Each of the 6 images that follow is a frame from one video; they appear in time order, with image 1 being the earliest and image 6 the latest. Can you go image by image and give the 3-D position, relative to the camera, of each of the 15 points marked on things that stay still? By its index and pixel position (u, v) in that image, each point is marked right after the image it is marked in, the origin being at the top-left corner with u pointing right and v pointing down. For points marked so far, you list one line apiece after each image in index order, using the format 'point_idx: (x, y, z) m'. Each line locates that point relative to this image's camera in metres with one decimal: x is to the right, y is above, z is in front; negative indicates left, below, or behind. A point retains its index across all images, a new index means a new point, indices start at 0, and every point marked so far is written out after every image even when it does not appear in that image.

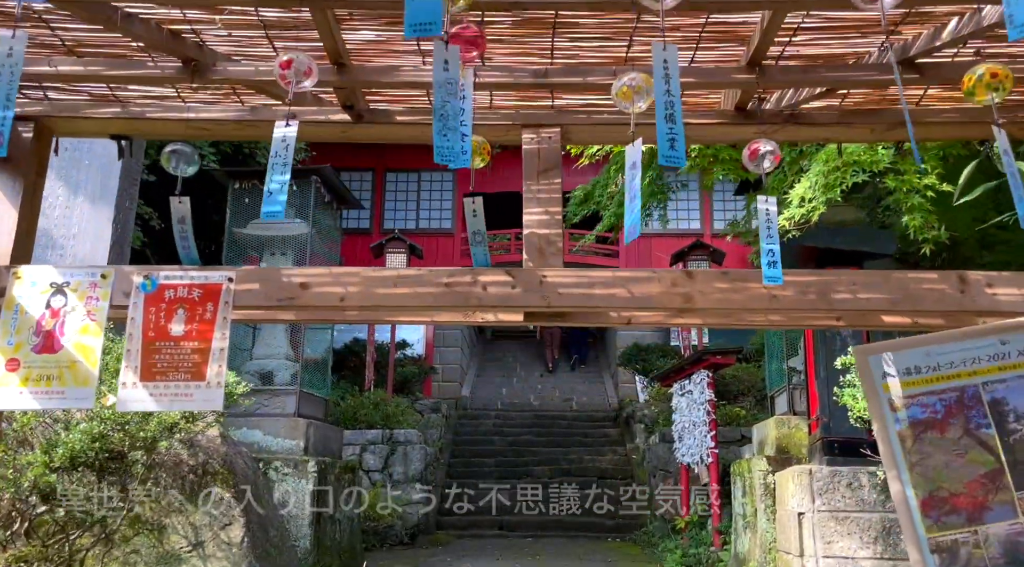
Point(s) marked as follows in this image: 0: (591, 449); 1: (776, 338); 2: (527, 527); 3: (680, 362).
0: (+1.2, -2.5, +12.7) m
1: (+1.9, -0.4, +6.2) m
2: (+0.2, -3.0, +10.5) m
3: (+1.7, -0.8, +8.5) m
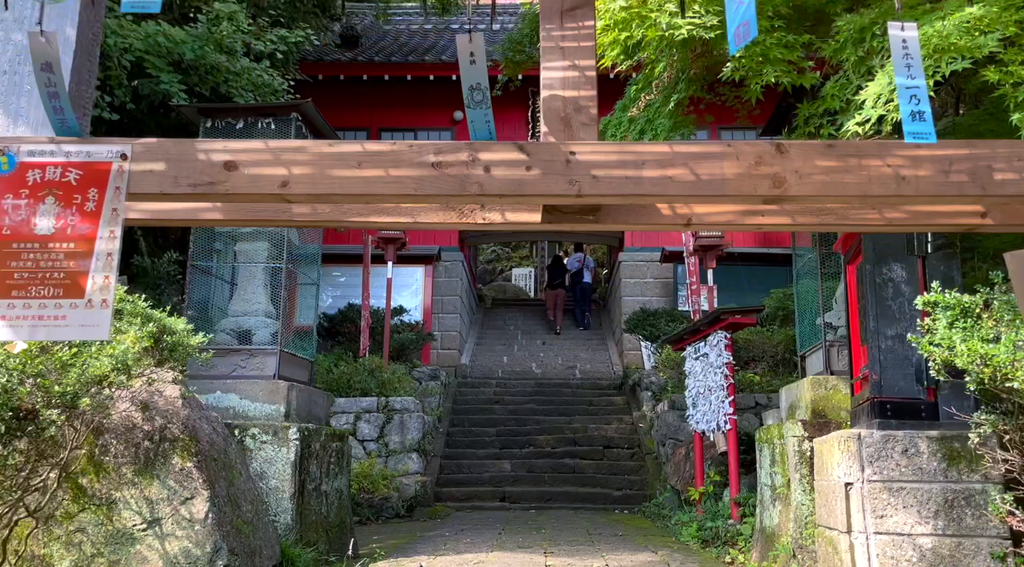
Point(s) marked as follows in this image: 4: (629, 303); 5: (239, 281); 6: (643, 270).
0: (+1.2, -1.9, +12.2) m
1: (+2.0, 0.0, +5.6) m
2: (+0.2, -2.5, +10.0) m
3: (+1.7, -0.4, +7.9) m
4: (+2.0, -0.3, +14.9) m
5: (-1.8, 0.0, +5.6) m
6: (+2.3, +0.2, +15.0) m
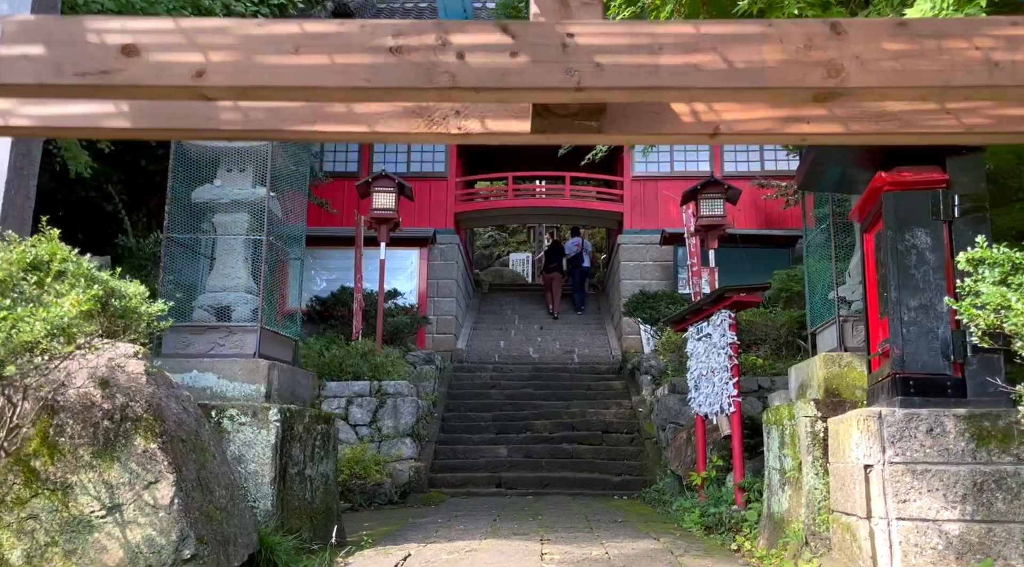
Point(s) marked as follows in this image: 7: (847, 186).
0: (+1.2, -1.7, +11.9) m
1: (+1.9, +0.1, +5.3) m
2: (+0.2, -2.3, +9.8) m
3: (+1.7, -0.2, +7.6) m
4: (+2.0, 0.0, +14.6) m
5: (-1.8, +0.2, +5.3) m
6: (+2.3, +0.5, +14.7) m
7: (+1.8, +0.5, +4.6) m
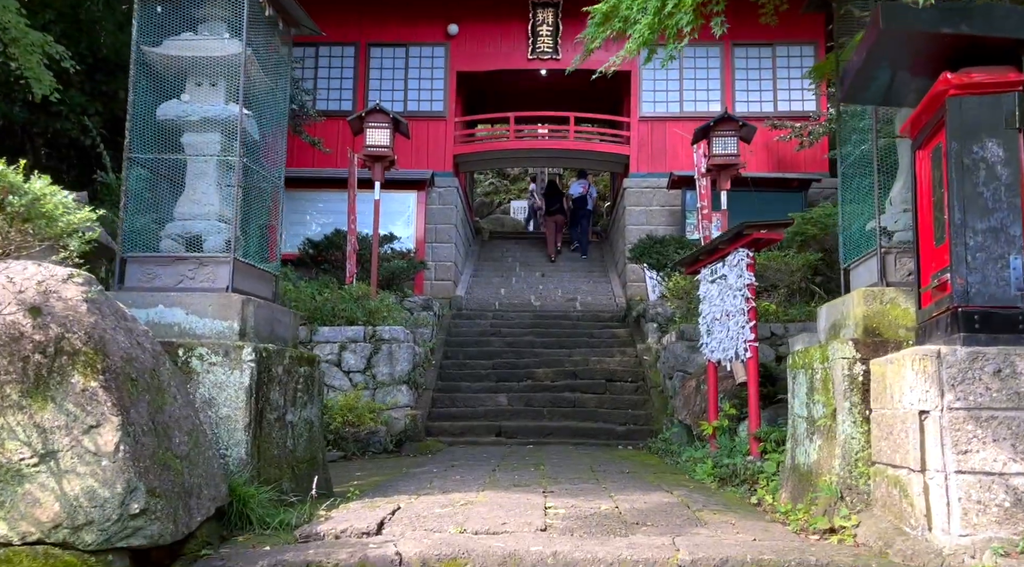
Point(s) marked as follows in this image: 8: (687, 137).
0: (+1.2, -0.9, +11.5) m
1: (+1.9, +0.5, +4.8) m
2: (+0.2, -1.7, +9.4) m
3: (+1.7, +0.3, +7.1) m
4: (+2.0, +0.9, +14.0) m
5: (-1.8, +0.6, +4.7) m
6: (+2.3, +1.4, +14.1) m
7: (+1.8, +0.9, +4.1) m
8: (+3.0, +2.5, +14.4) m
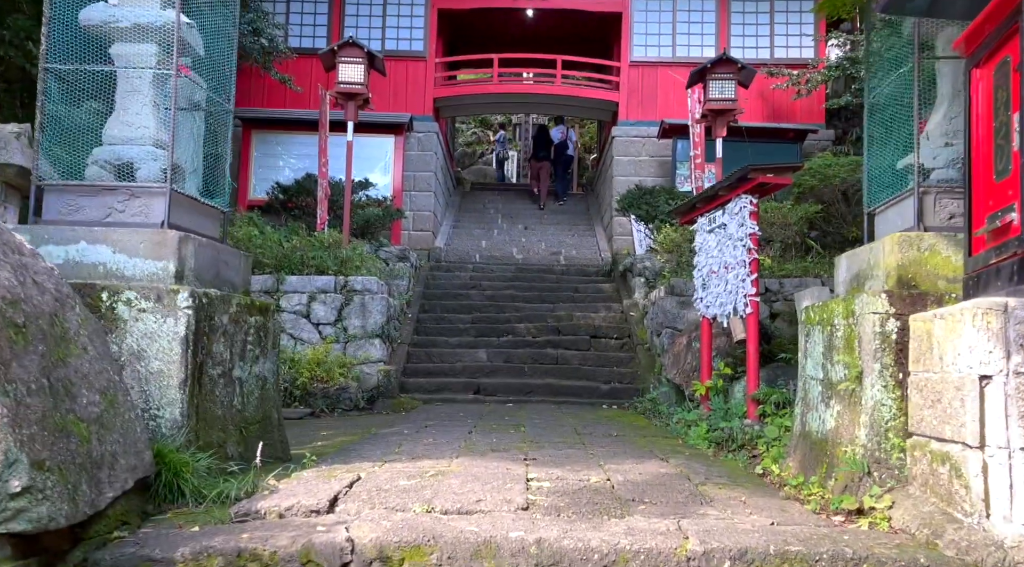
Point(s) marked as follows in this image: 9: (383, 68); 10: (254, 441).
0: (+0.9, -0.3, +11.0) m
1: (+1.9, +0.8, +4.2) m
2: (0.0, -1.1, +8.9) m
3: (+1.5, +0.7, +6.5) m
4: (+1.7, +1.6, +13.4) m
5: (-1.9, +0.9, +4.1) m
6: (+2.0, +2.2, +13.5) m
7: (+1.8, +1.1, +3.5) m
8: (+2.7, +3.2, +13.8) m
9: (-1.6, +2.6, +10.4) m
10: (-1.3, -0.8, +4.2) m
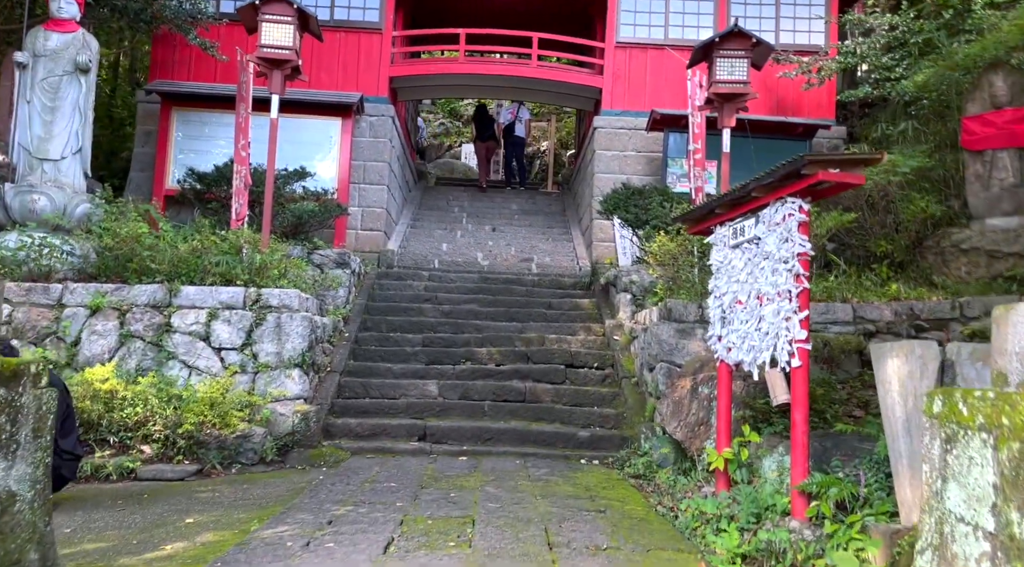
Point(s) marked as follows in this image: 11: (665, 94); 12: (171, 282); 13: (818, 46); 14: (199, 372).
0: (+0.5, -0.5, +9.1) m
1: (+1.7, +0.6, +2.5) m
2: (-0.4, -1.3, +7.0) m
3: (+1.3, +0.5, +4.7) m
4: (+1.2, +1.4, +11.6) m
5: (-2.1, +0.8, +2.2) m
6: (+1.5, +2.0, +11.7) m
7: (+1.6, +0.9, +1.7) m
8: (+2.3, +3.0, +12.0) m
9: (-1.9, +2.5, +8.5) m
10: (-1.5, -0.9, +2.3) m
11: (+2.2, +2.7, +11.9) m
12: (-2.8, 0.0, +7.1) m
13: (+4.3, +3.3, +11.8) m
14: (-2.5, -0.7, +6.8) m
